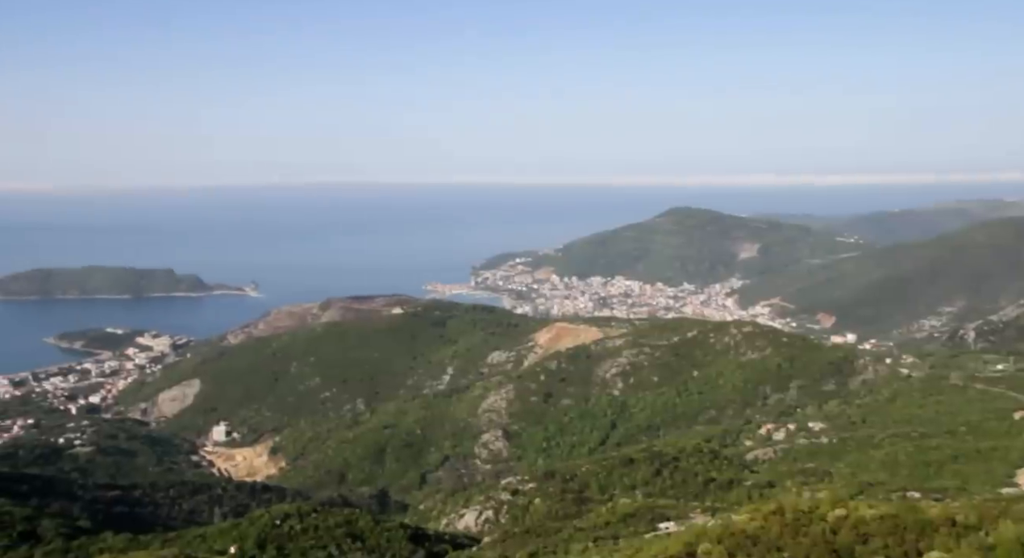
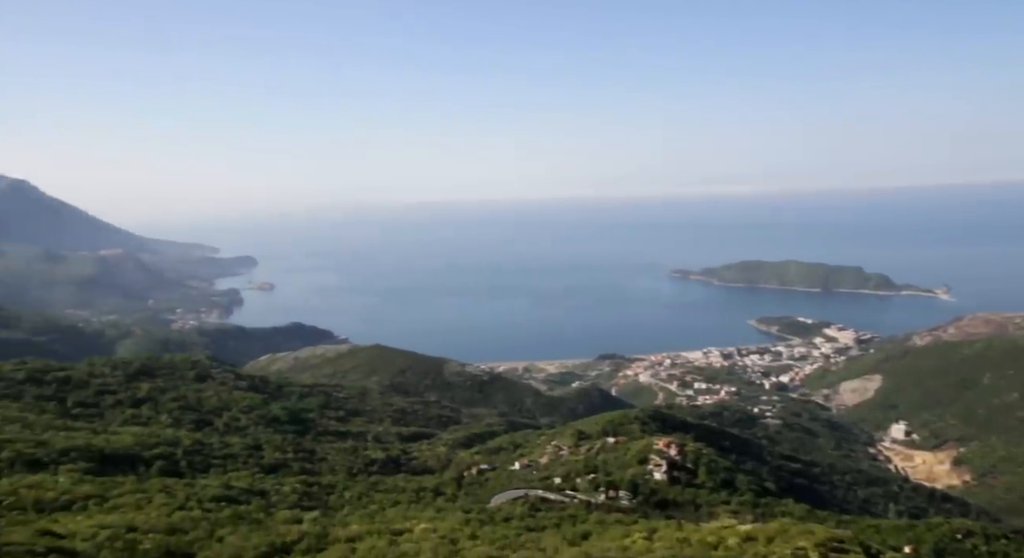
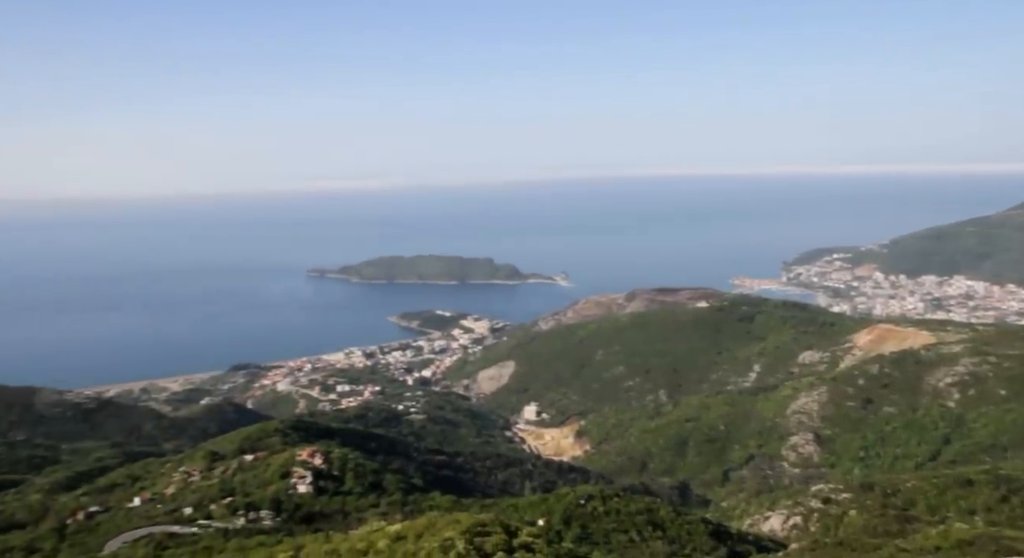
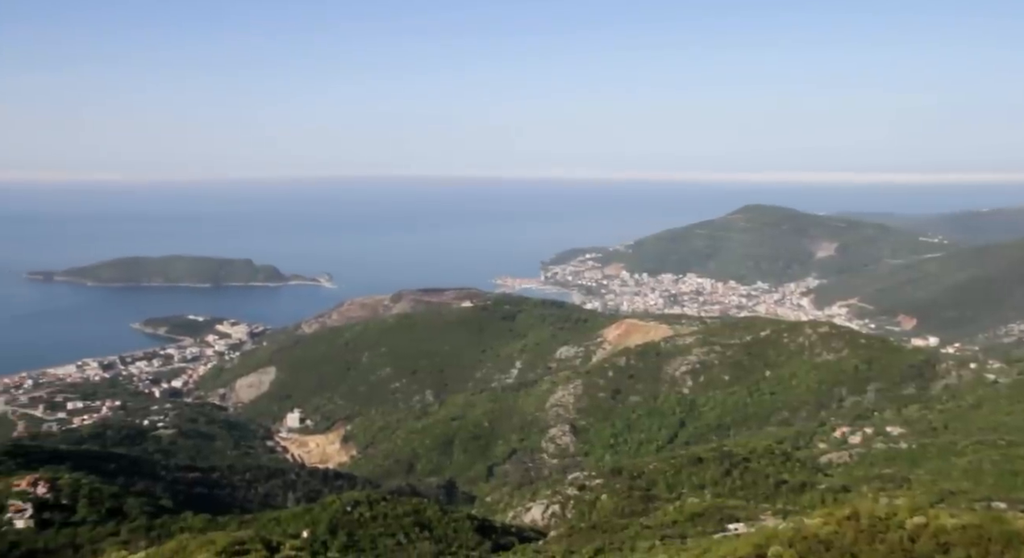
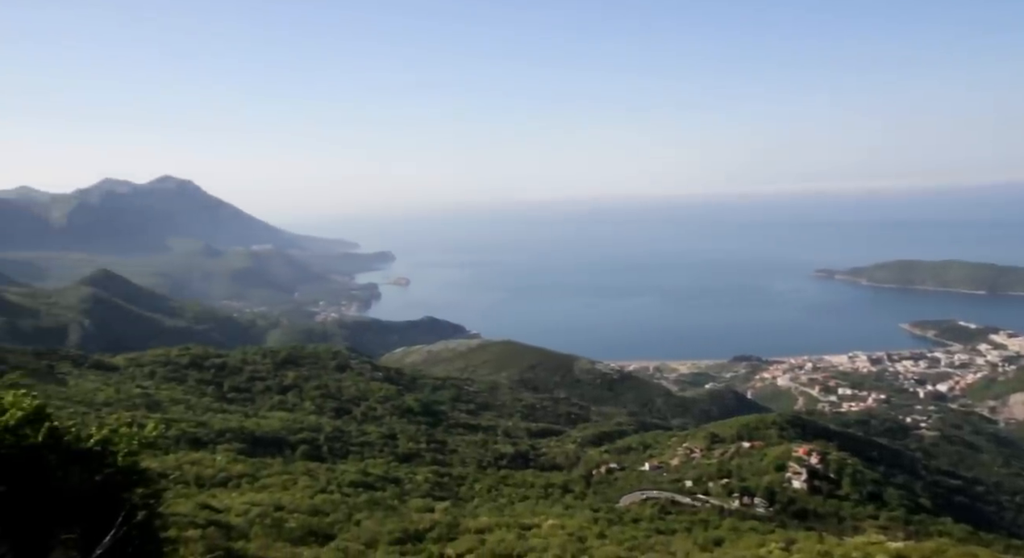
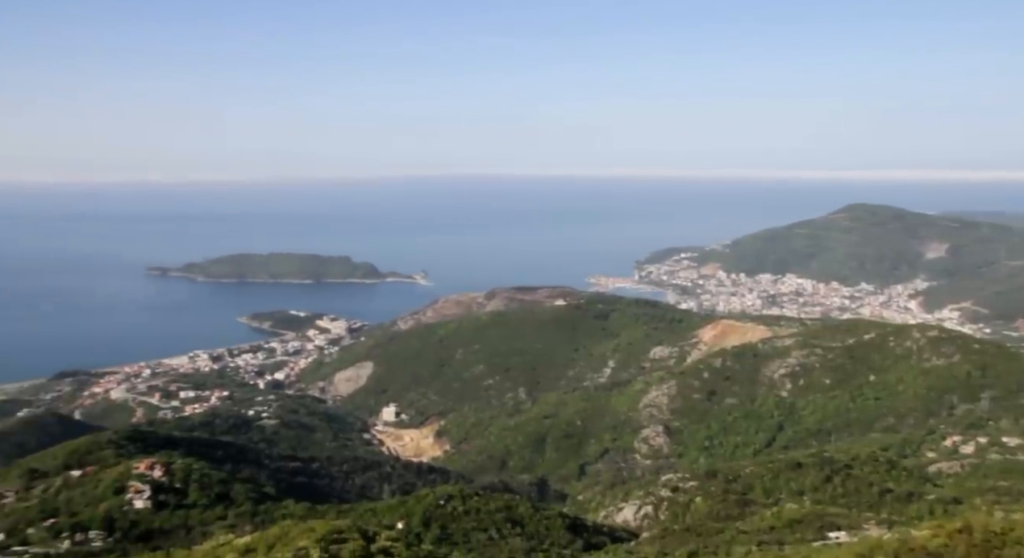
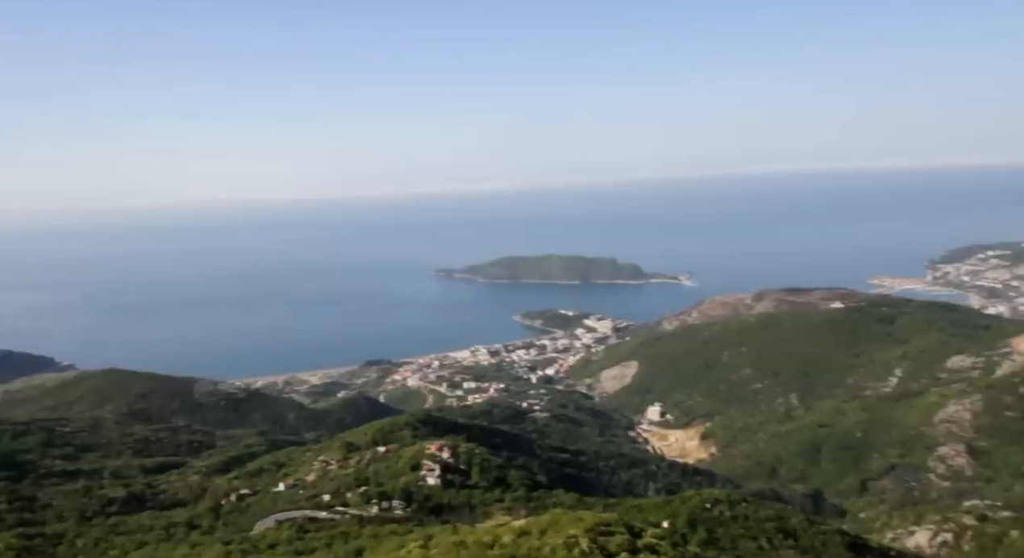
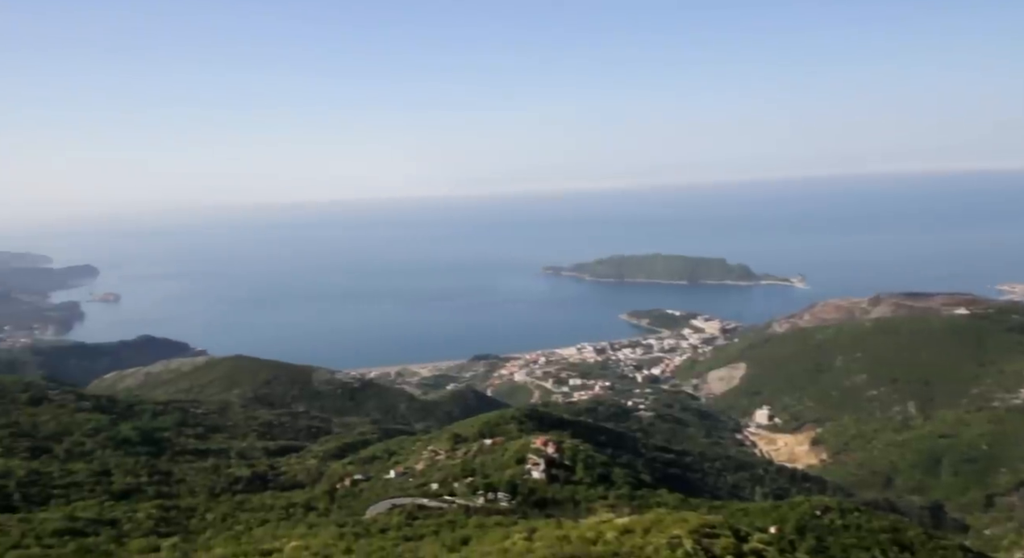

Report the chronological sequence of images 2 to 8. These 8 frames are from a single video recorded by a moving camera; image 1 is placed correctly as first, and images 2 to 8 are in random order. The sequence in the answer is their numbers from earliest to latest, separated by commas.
4, 6, 3, 7, 8, 2, 5
